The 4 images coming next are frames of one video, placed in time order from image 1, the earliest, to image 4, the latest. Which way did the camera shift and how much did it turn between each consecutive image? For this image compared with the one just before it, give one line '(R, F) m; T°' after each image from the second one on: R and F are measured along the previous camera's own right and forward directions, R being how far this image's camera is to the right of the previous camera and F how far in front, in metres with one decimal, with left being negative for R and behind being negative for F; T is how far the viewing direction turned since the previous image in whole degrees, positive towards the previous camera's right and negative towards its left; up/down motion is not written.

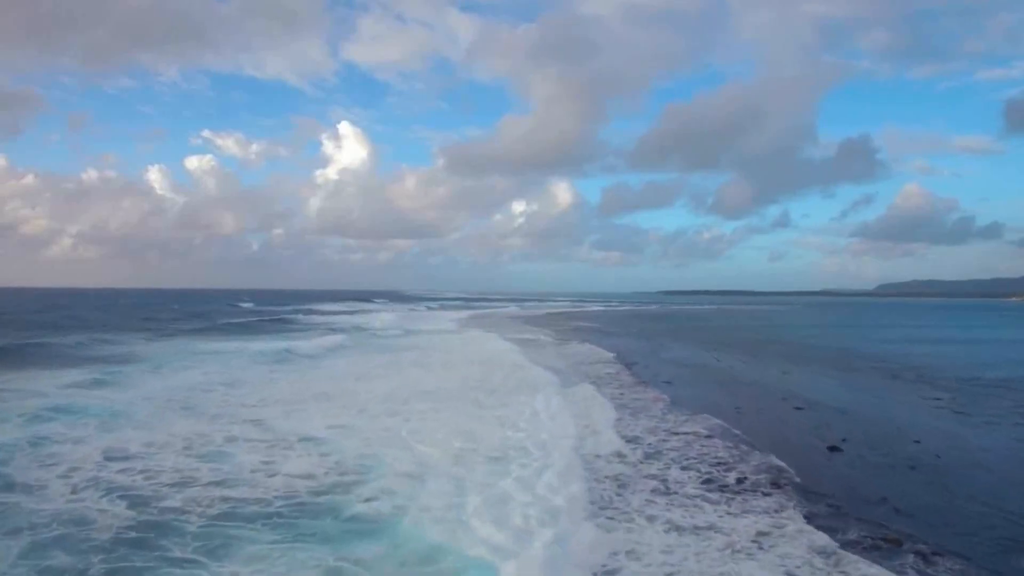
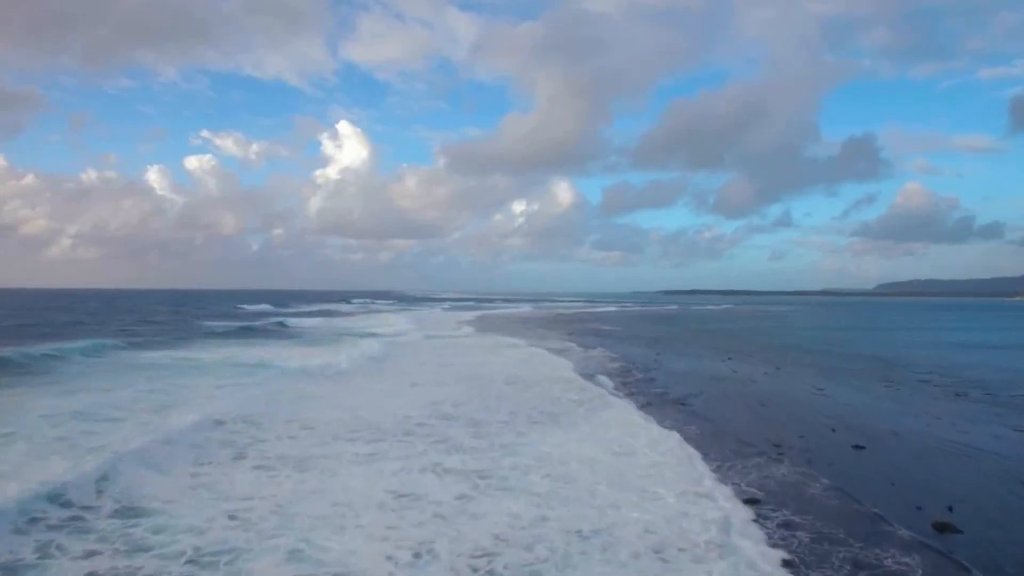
(-0.4, +0.6) m; 0°
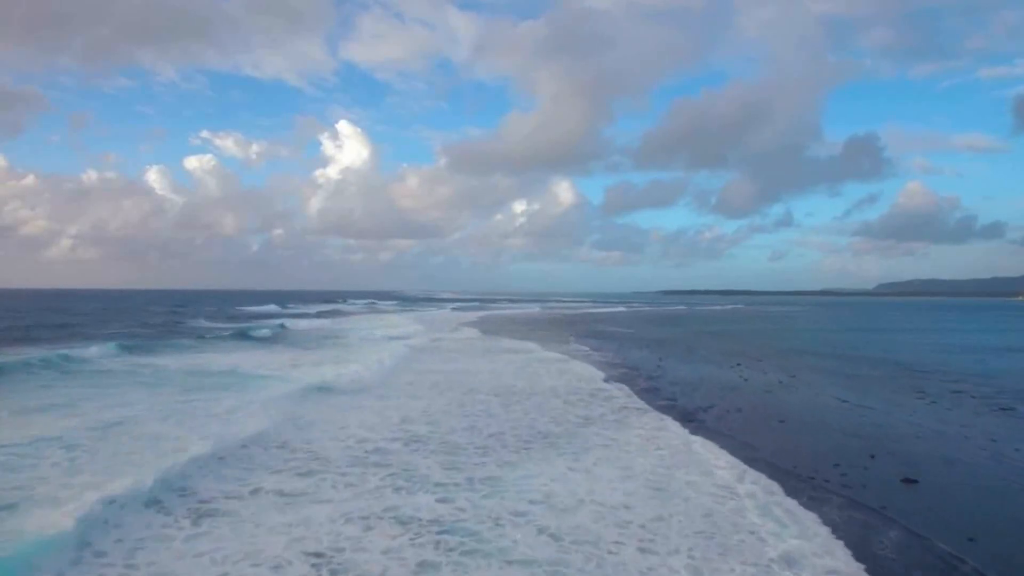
(-0.2, +0.4) m; 0°
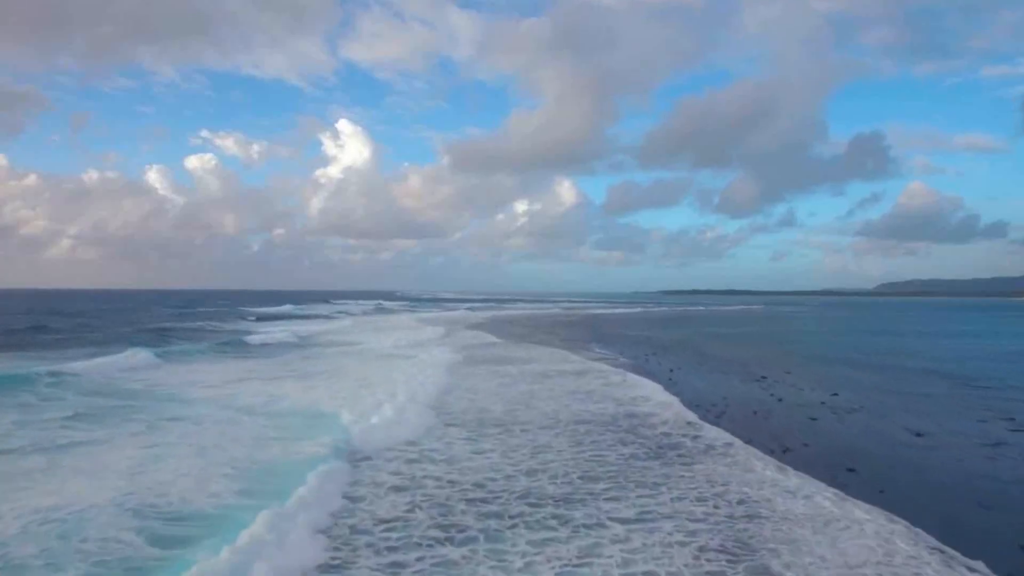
(-0.2, +0.6) m; 0°
